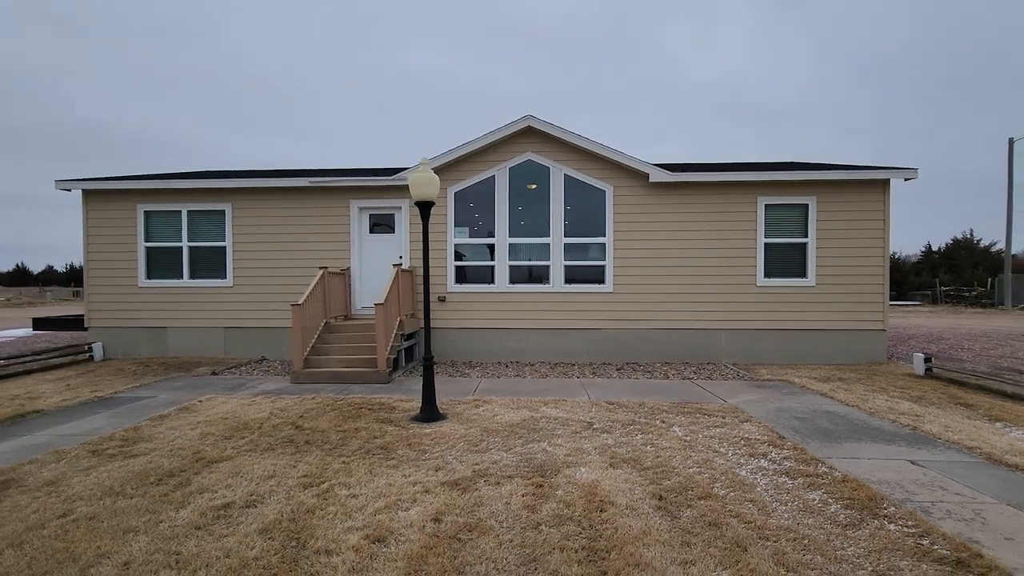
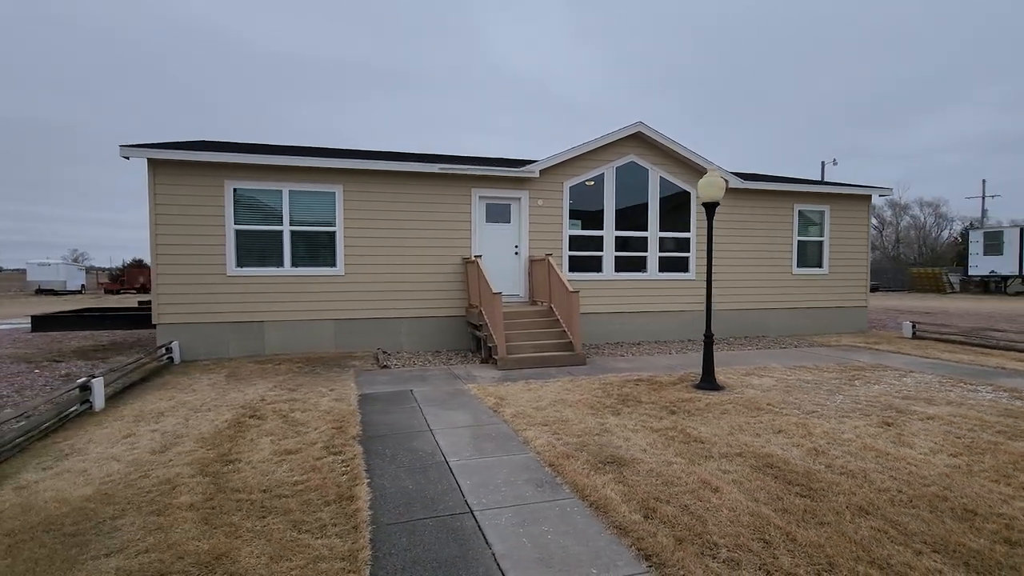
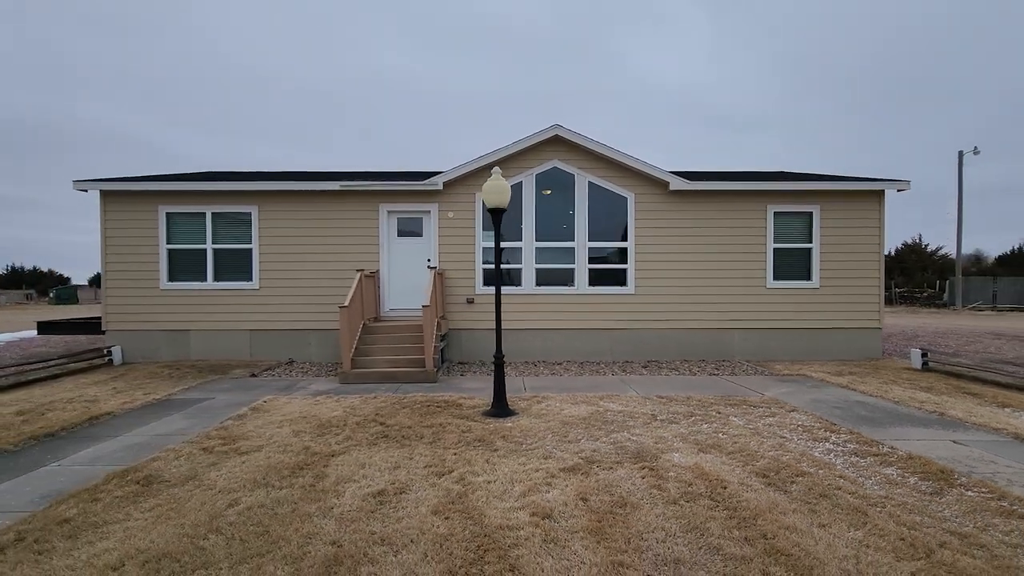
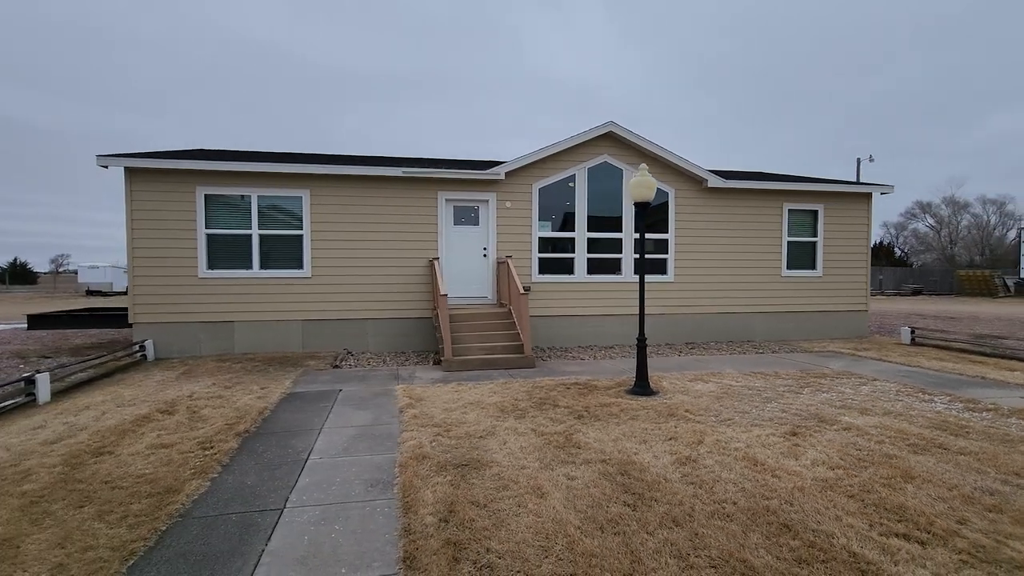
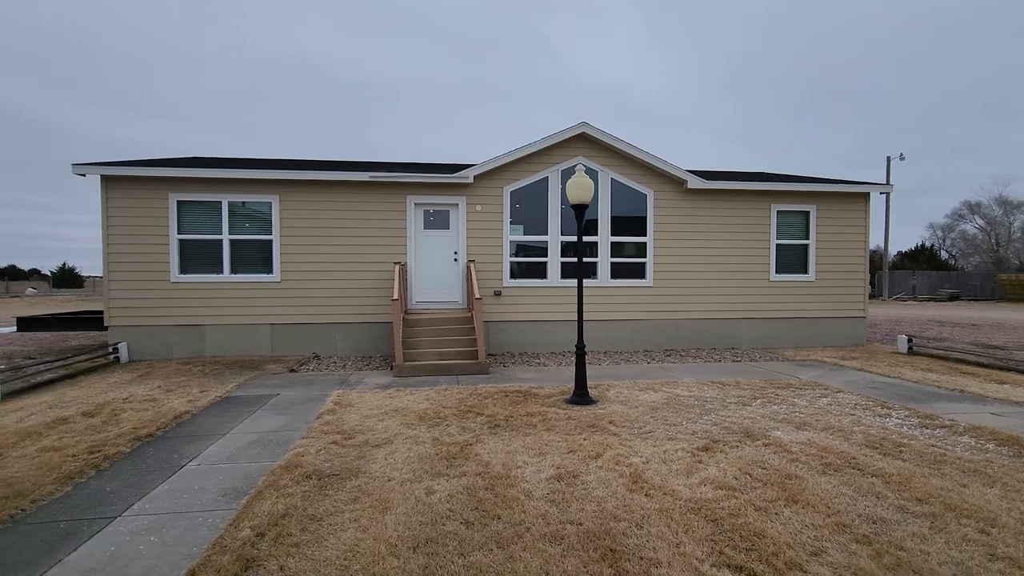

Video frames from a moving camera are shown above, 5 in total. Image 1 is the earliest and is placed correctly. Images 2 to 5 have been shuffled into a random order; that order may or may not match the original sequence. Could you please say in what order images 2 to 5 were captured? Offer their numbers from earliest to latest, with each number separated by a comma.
3, 5, 4, 2
